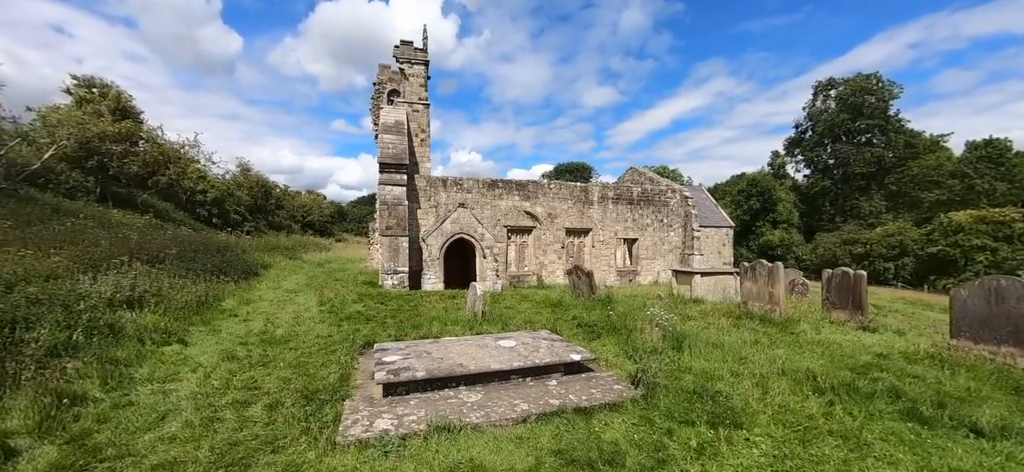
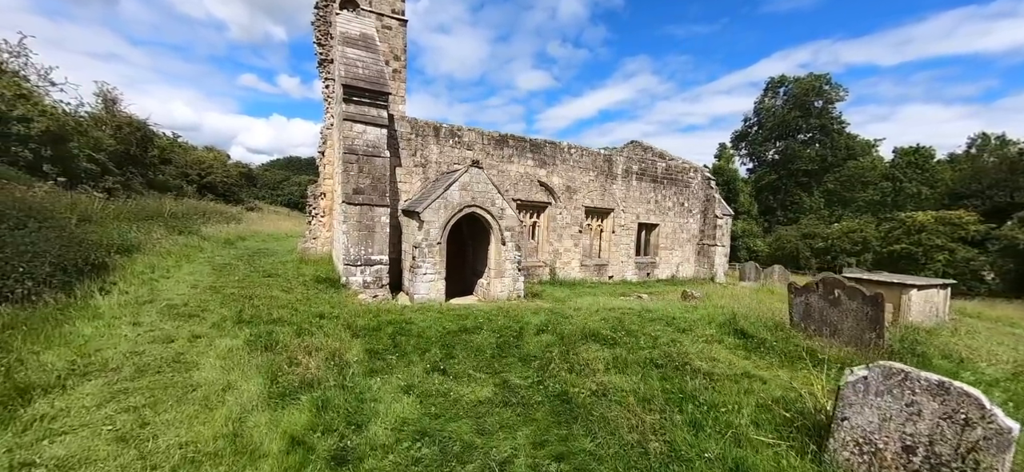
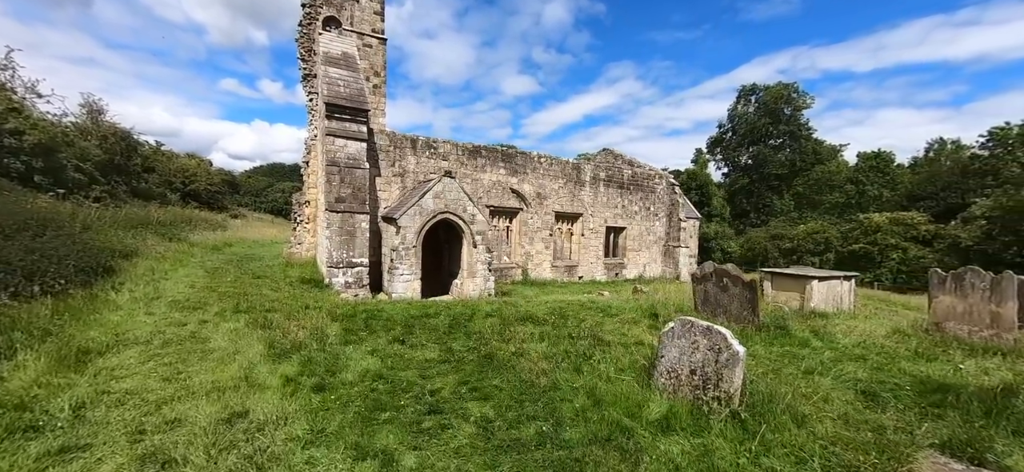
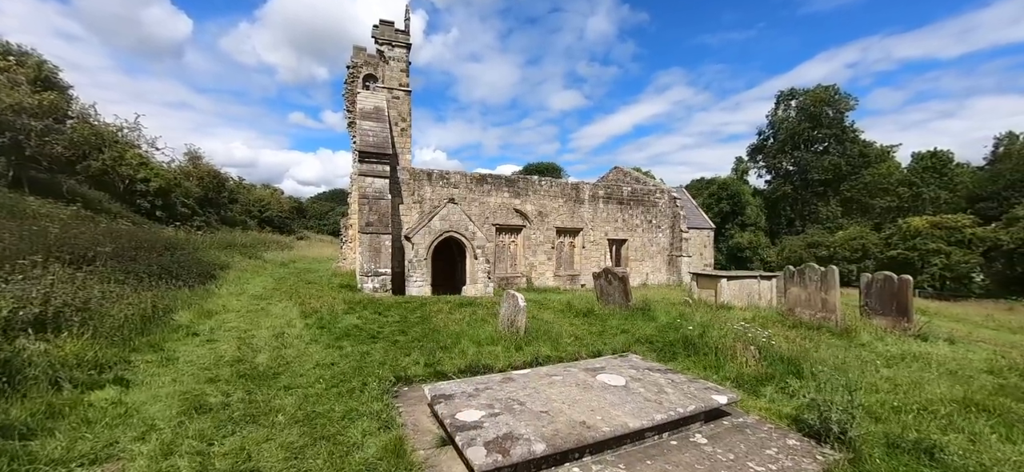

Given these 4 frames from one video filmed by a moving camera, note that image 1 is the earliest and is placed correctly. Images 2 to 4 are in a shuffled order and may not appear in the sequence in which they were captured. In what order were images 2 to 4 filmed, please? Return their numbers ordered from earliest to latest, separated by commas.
4, 3, 2
